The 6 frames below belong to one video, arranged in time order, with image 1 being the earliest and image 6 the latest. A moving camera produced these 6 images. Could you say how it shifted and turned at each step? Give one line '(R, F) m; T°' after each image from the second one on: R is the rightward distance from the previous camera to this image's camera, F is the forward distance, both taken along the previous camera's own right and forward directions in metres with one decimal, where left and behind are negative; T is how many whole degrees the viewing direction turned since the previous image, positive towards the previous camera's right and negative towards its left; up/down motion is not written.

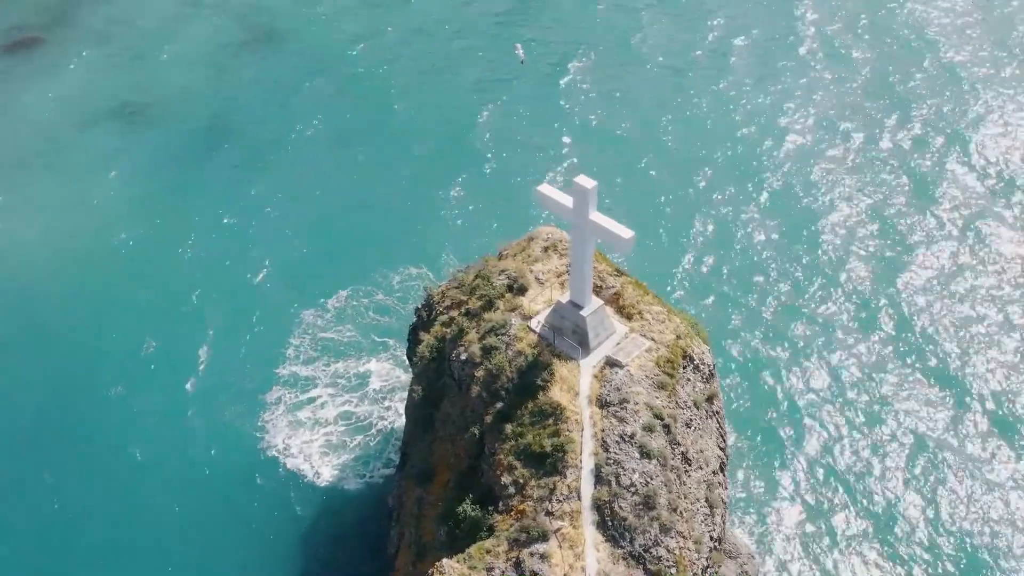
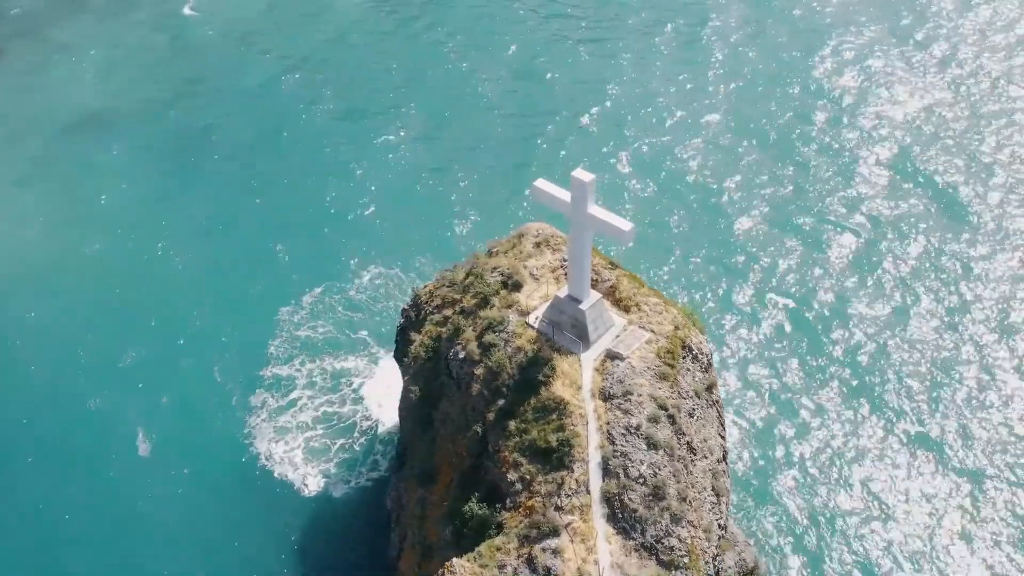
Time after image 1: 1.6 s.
(-1.2, +0.1) m; +2°
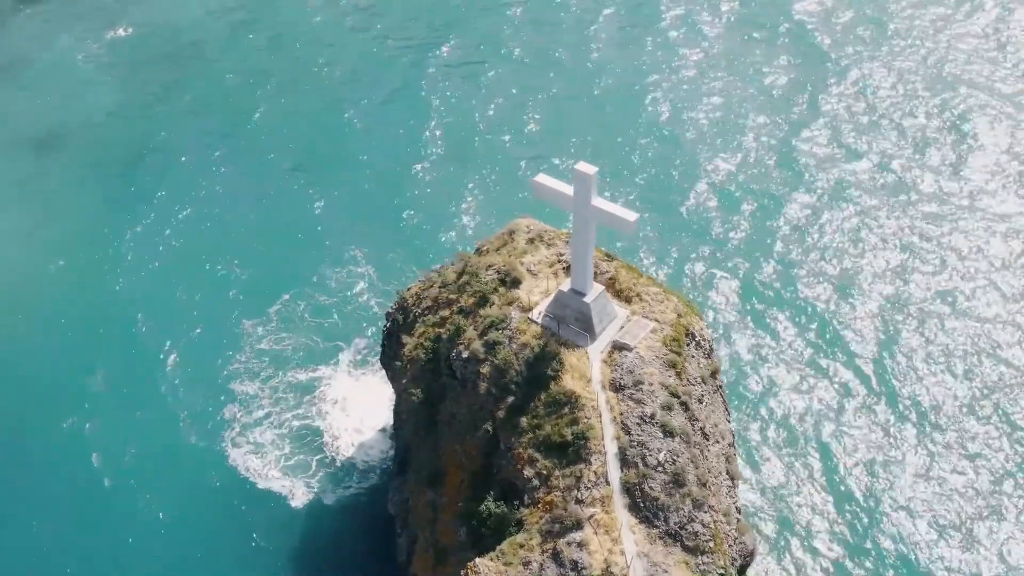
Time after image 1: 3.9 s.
(-2.0, +0.1) m; +3°
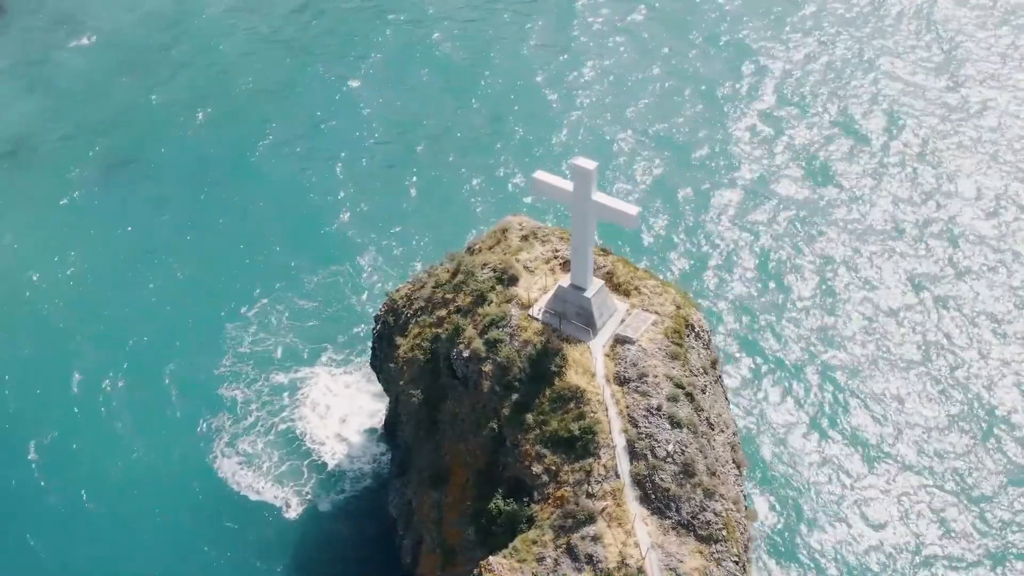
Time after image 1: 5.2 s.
(-1.3, 0.0) m; +2°
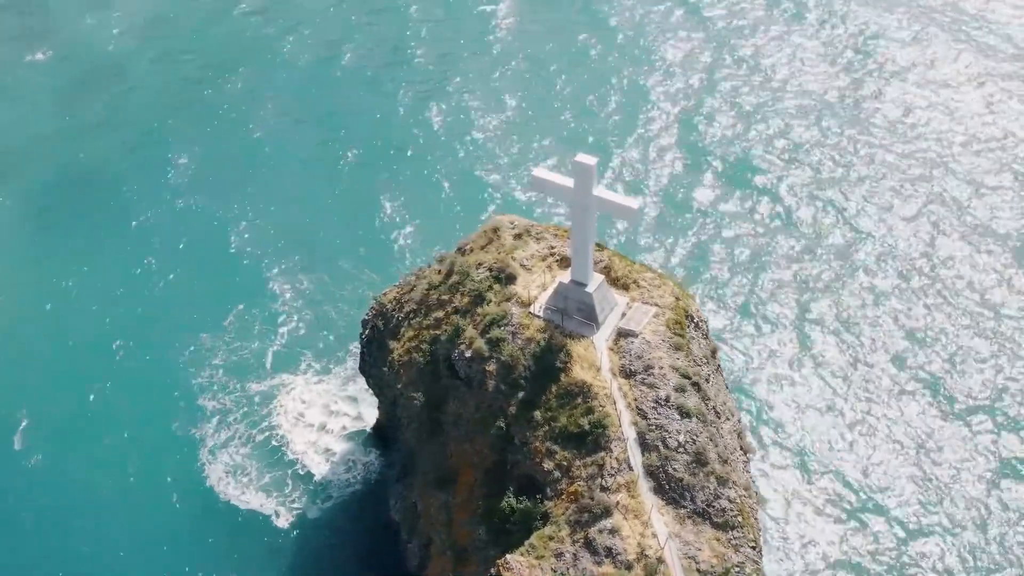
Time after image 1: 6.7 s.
(-1.6, -0.1) m; +2°
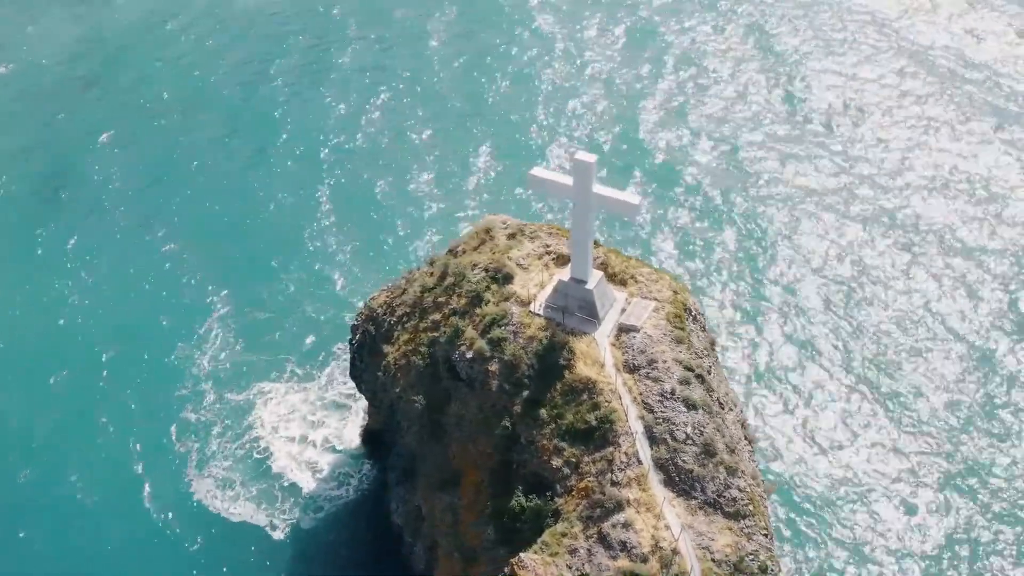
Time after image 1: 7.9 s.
(-1.3, -0.1) m; +2°
